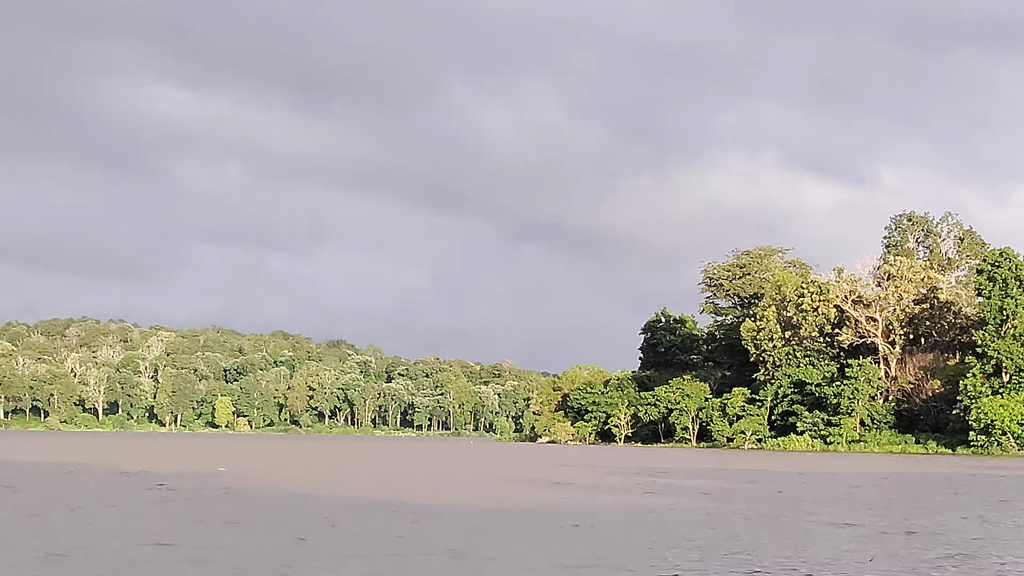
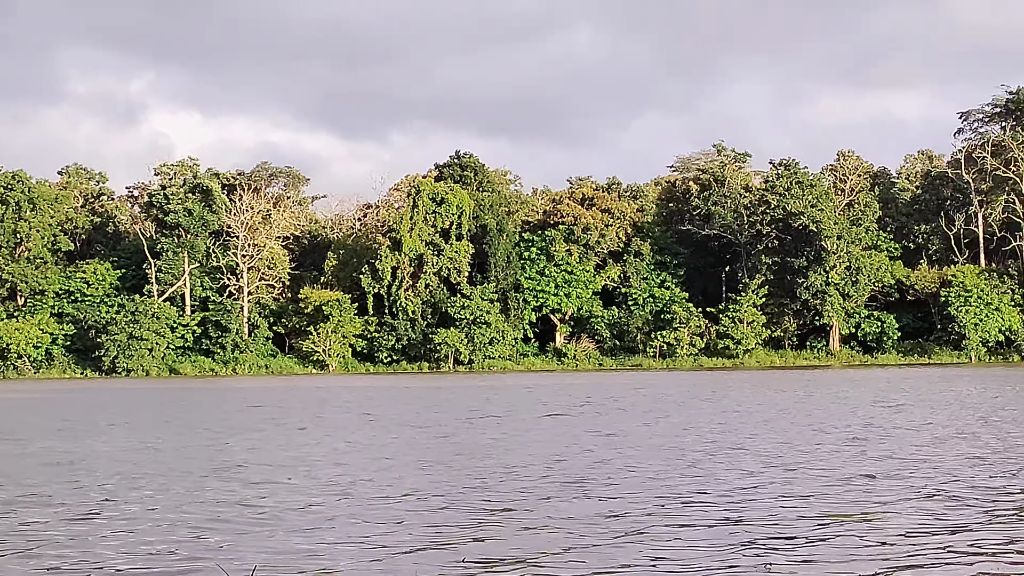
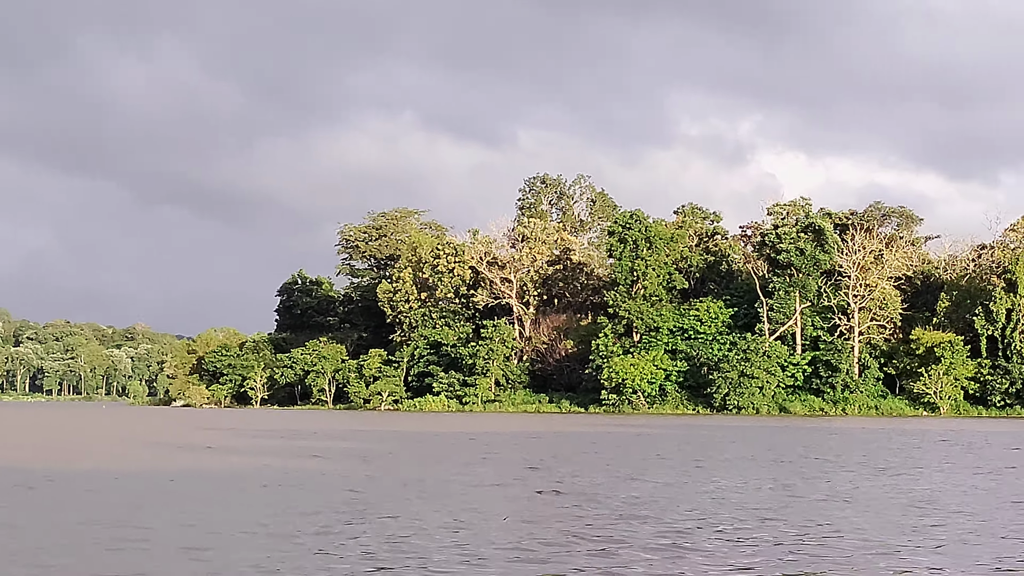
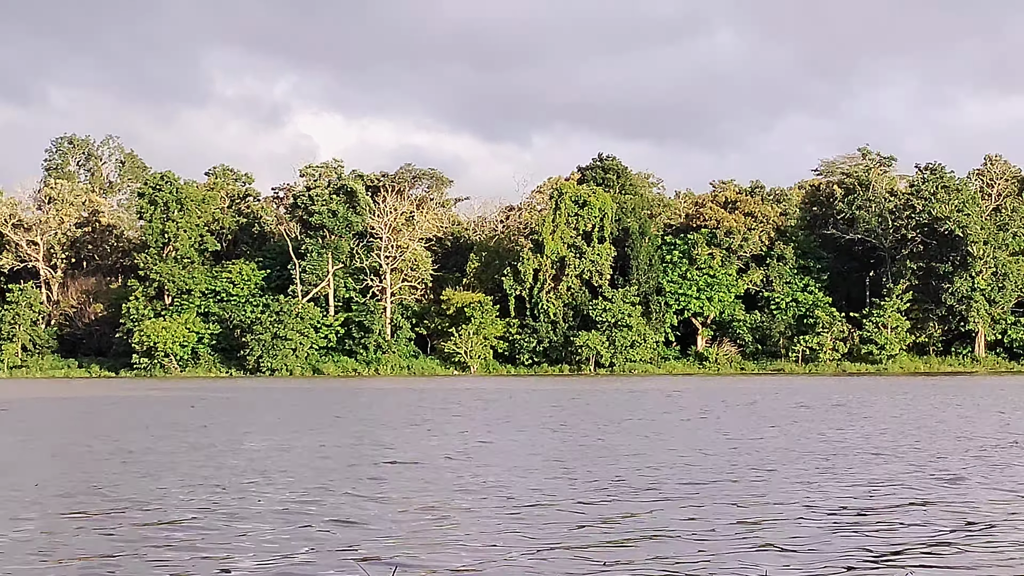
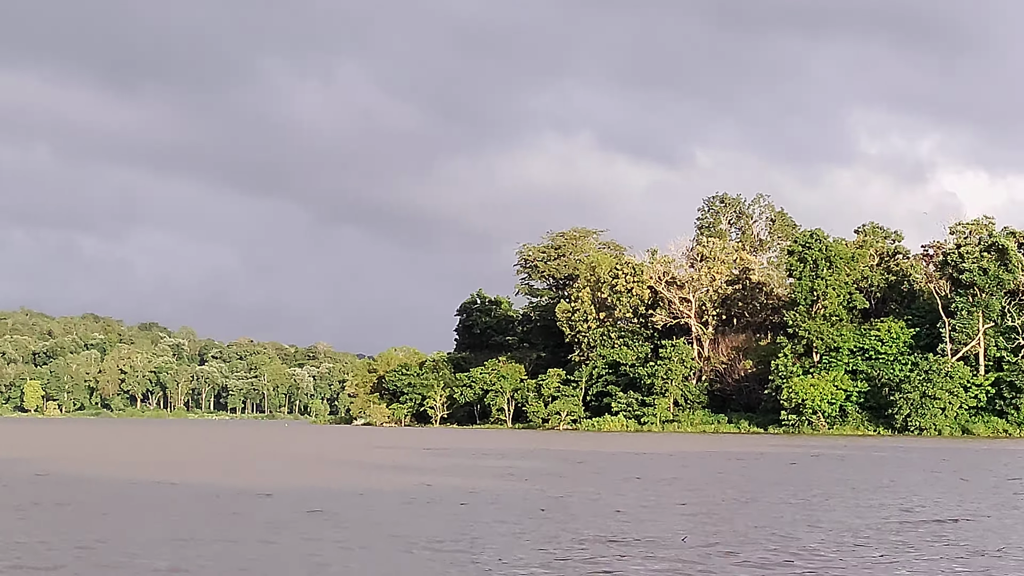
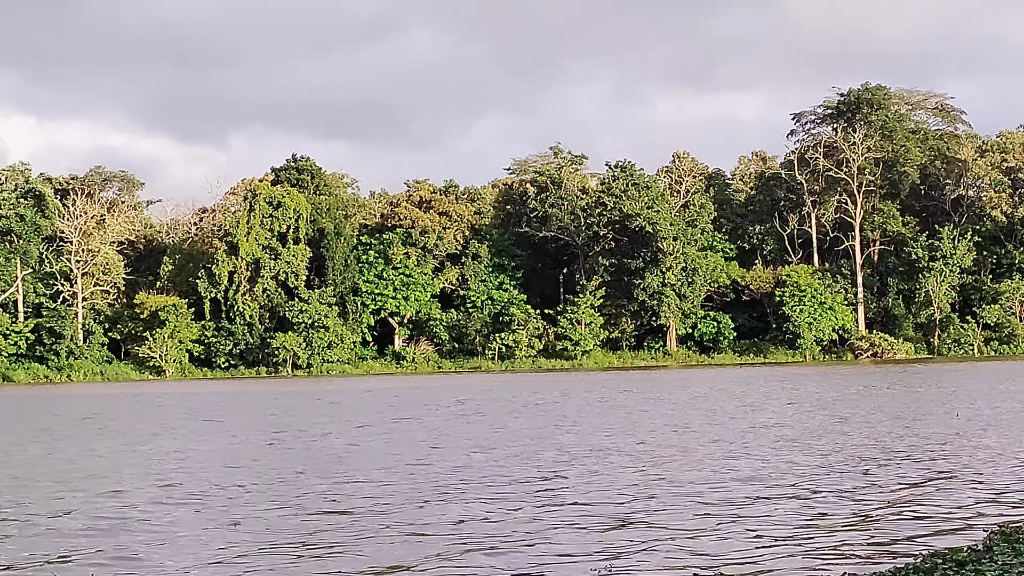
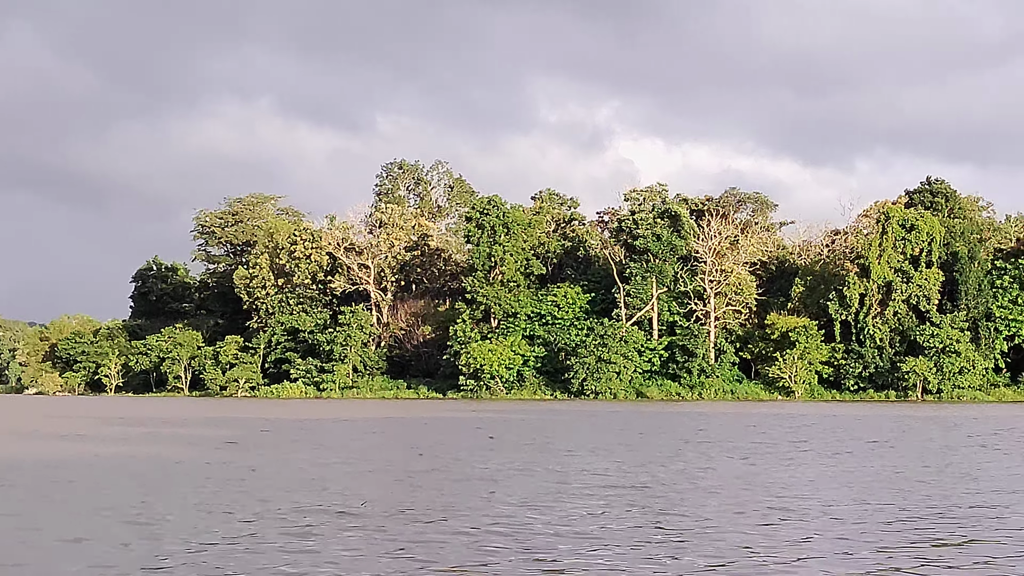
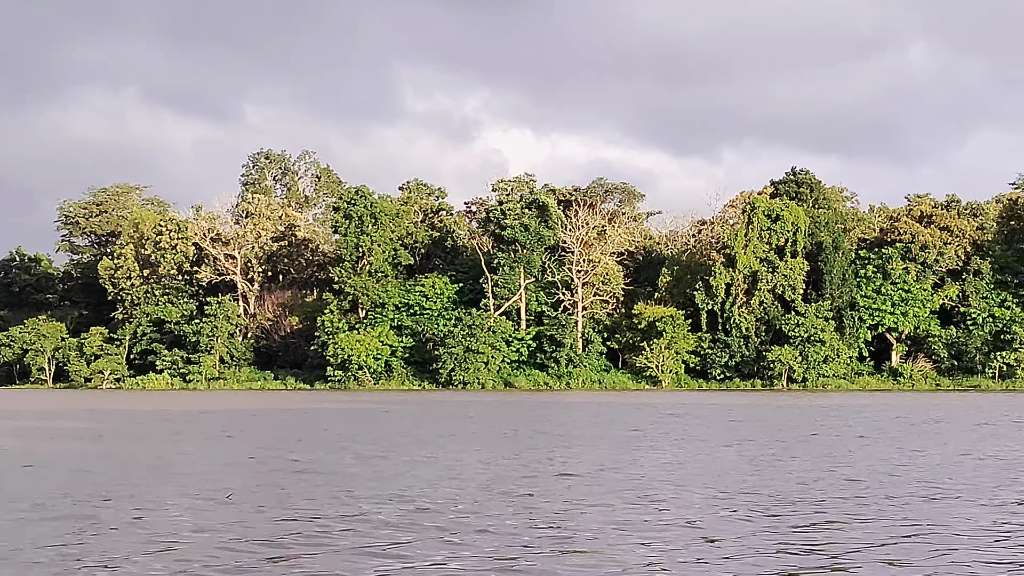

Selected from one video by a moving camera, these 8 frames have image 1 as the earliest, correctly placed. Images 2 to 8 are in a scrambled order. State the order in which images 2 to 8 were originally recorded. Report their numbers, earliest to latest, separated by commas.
5, 3, 7, 8, 4, 2, 6
